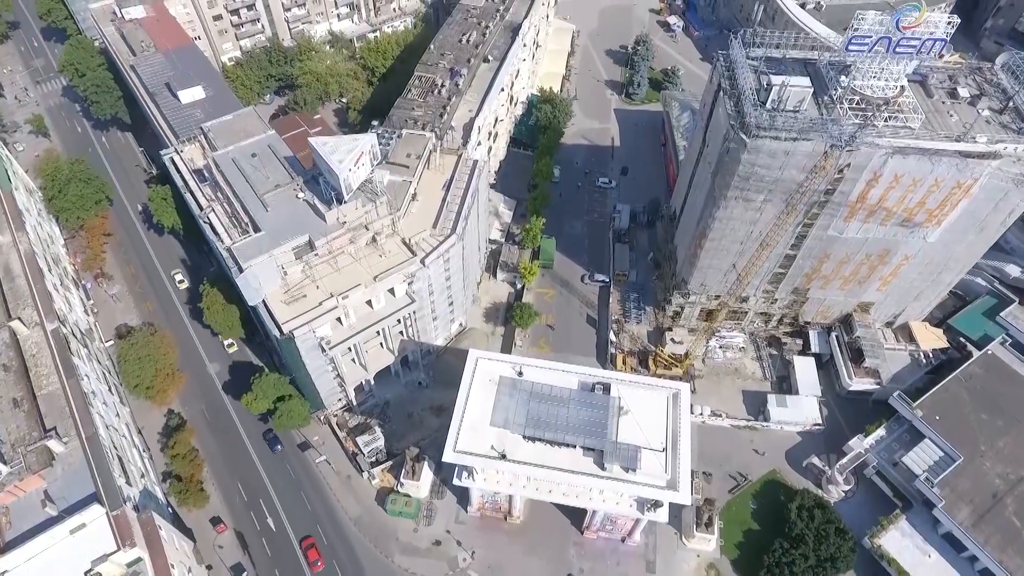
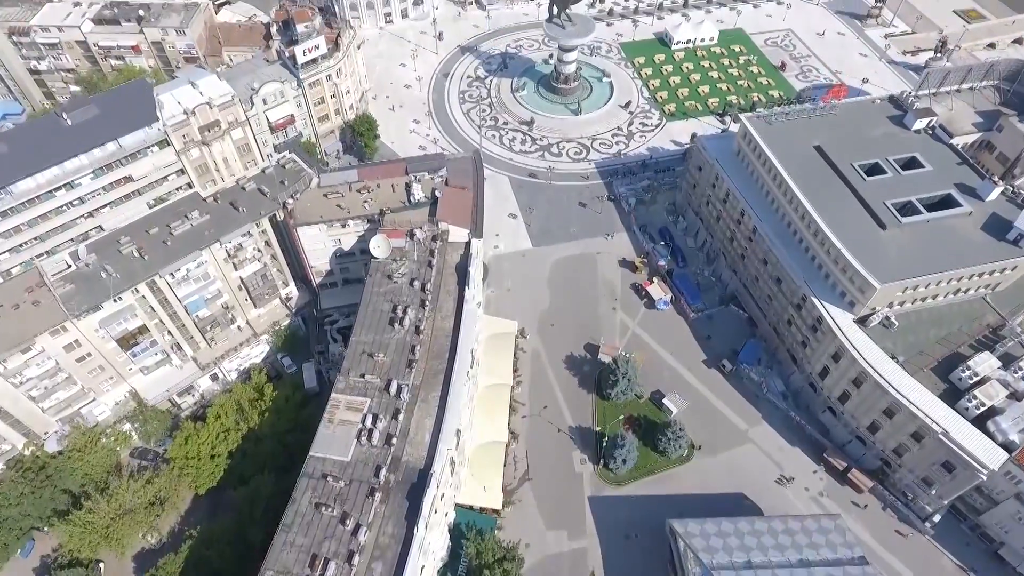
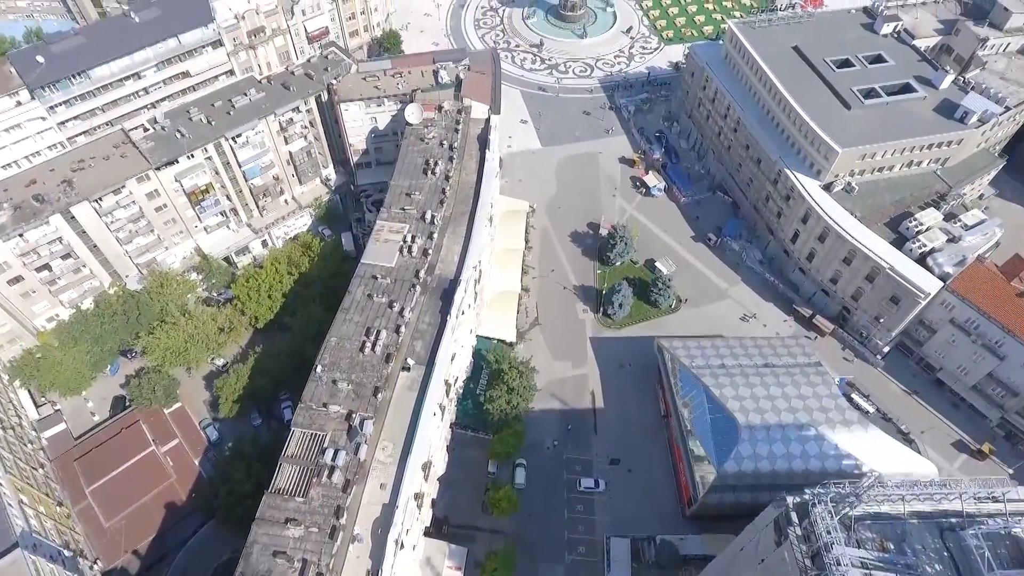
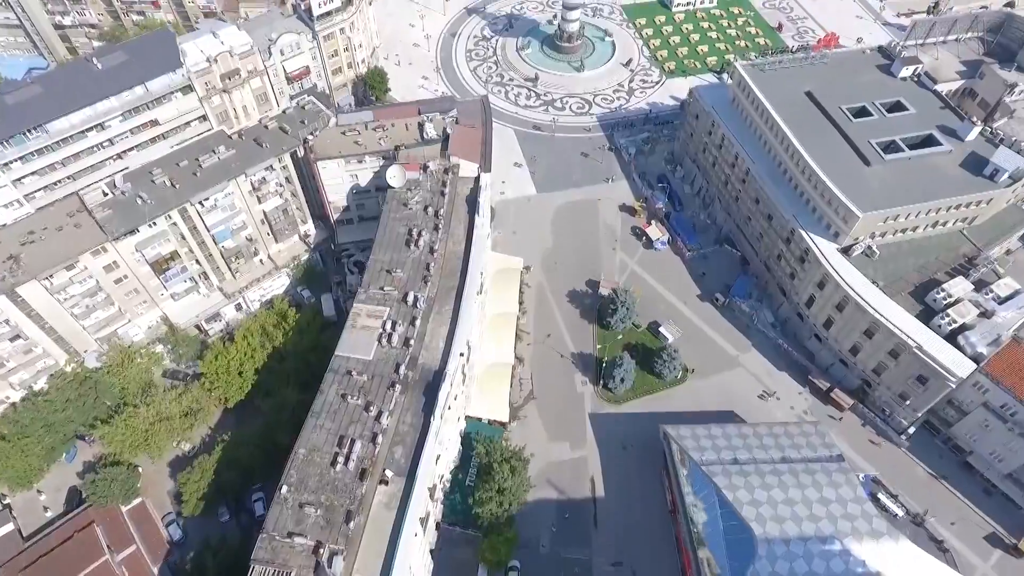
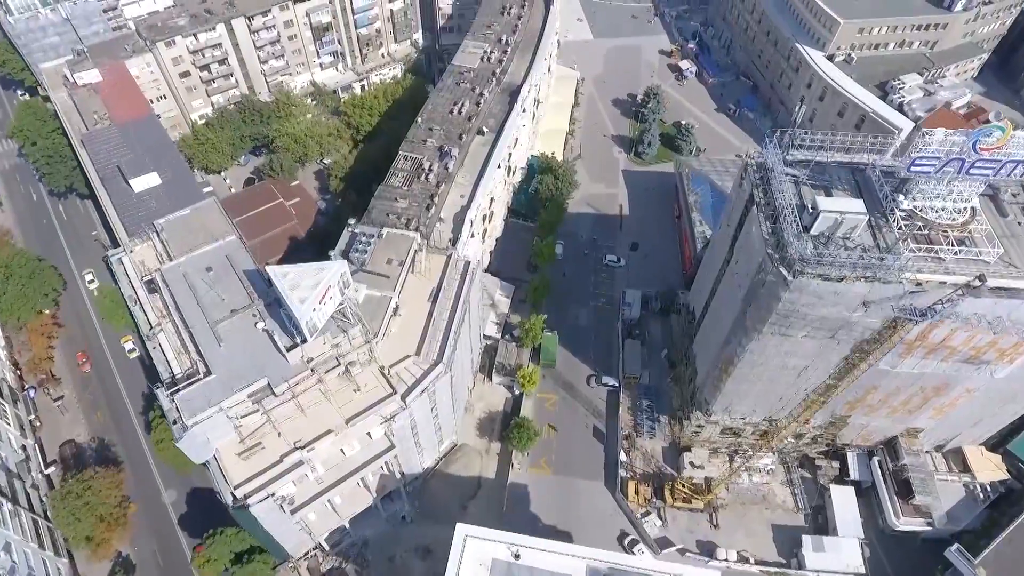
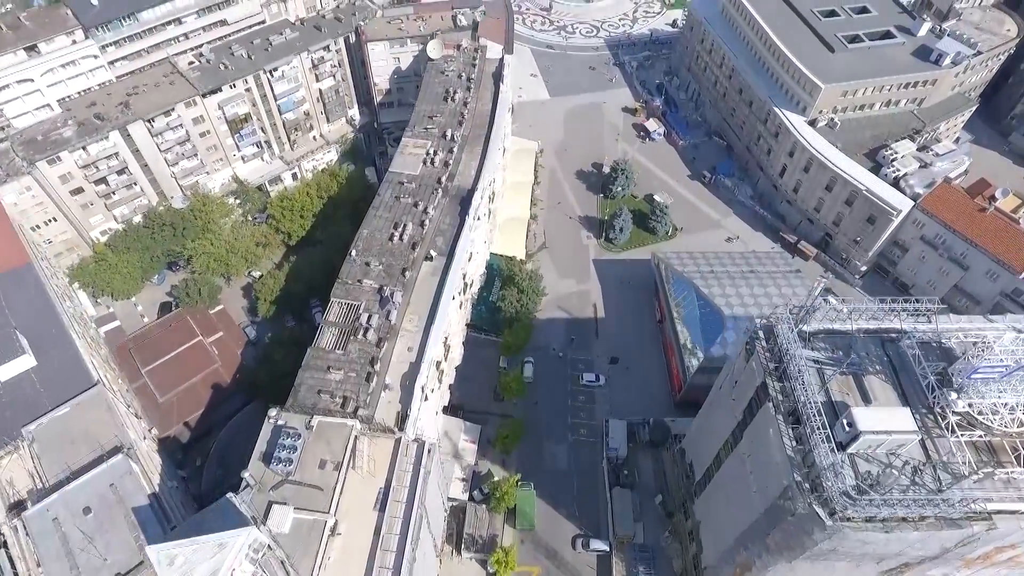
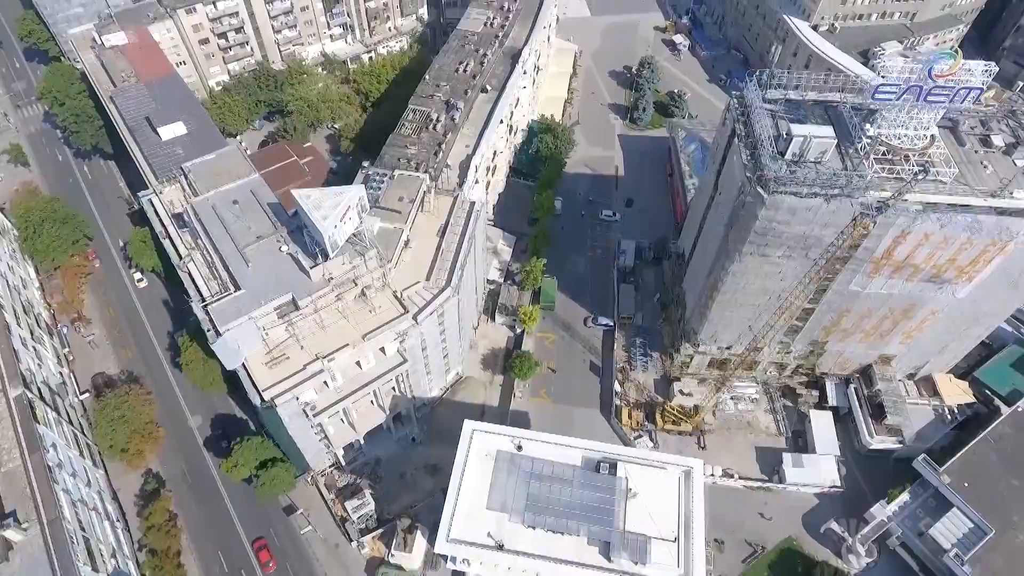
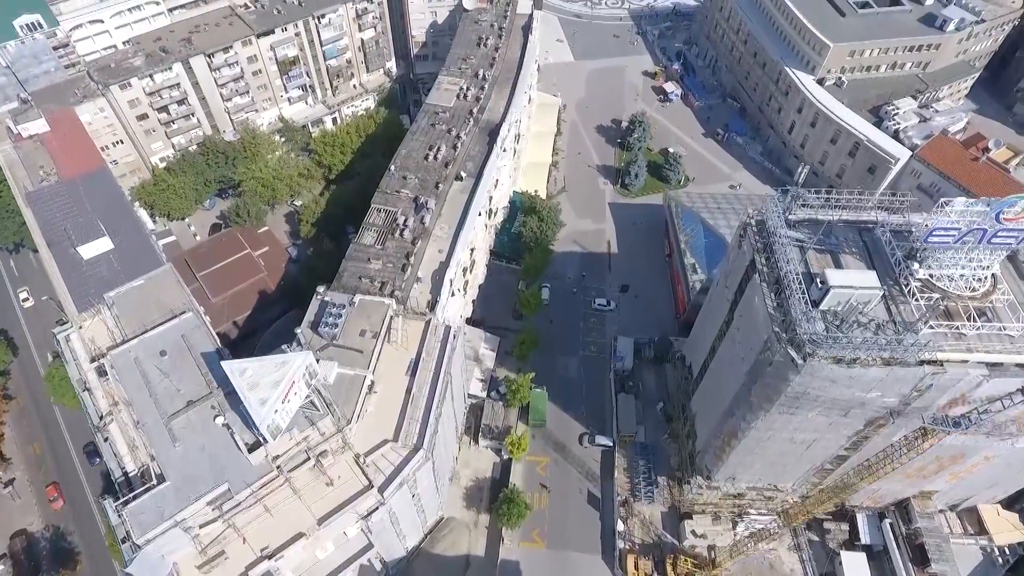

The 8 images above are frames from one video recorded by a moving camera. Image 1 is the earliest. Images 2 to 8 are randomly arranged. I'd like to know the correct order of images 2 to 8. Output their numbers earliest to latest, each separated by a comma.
7, 5, 8, 6, 3, 4, 2
